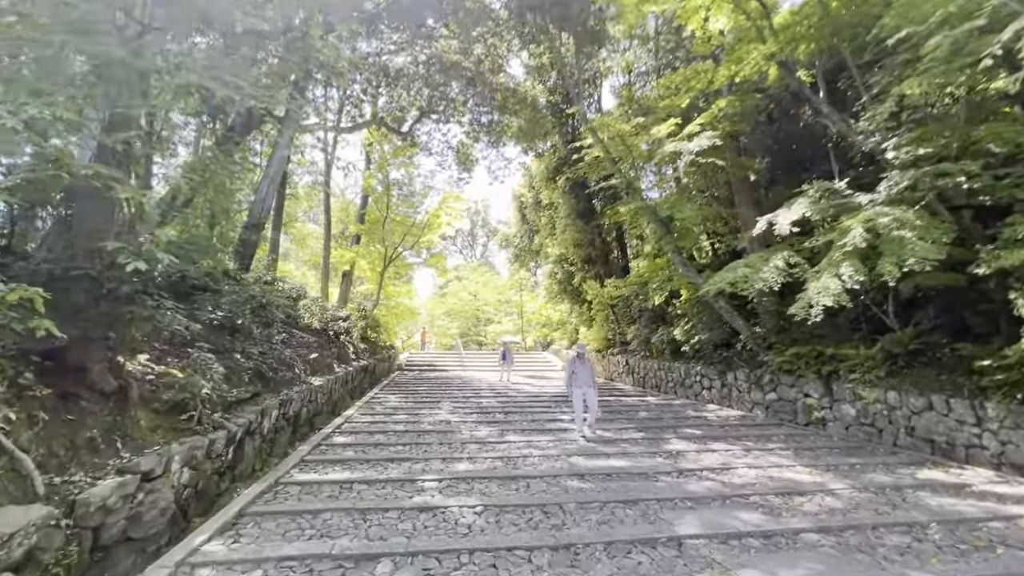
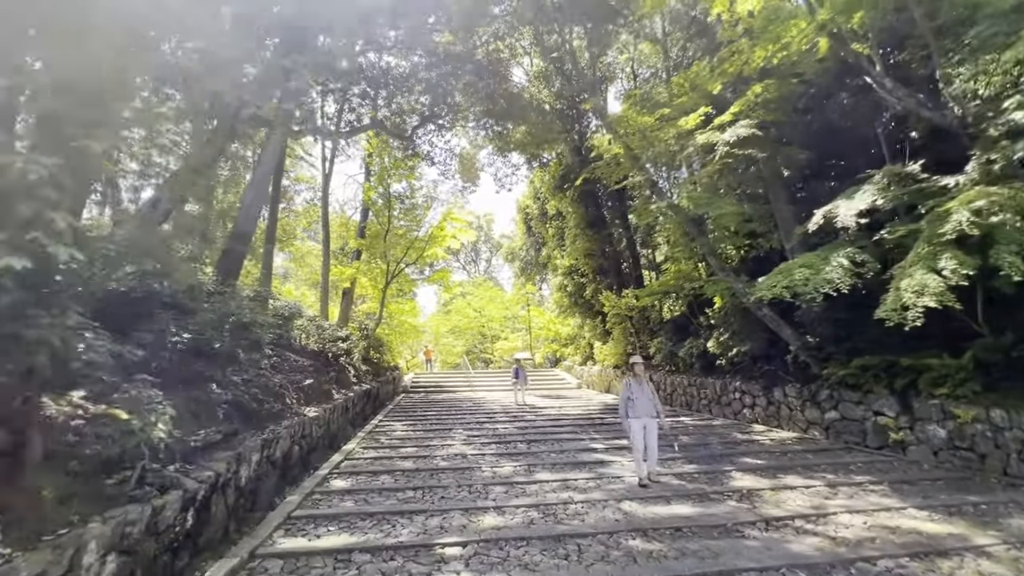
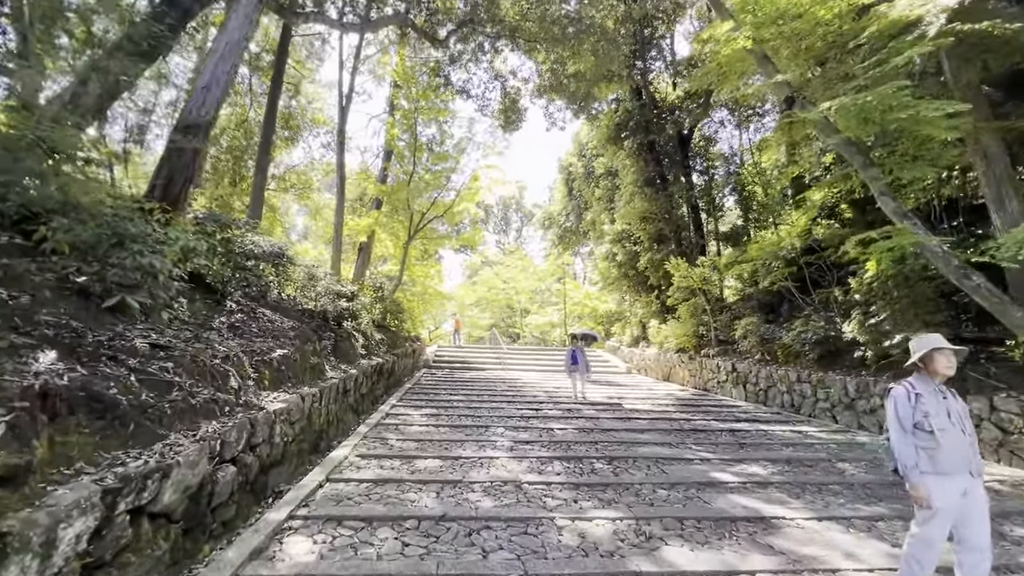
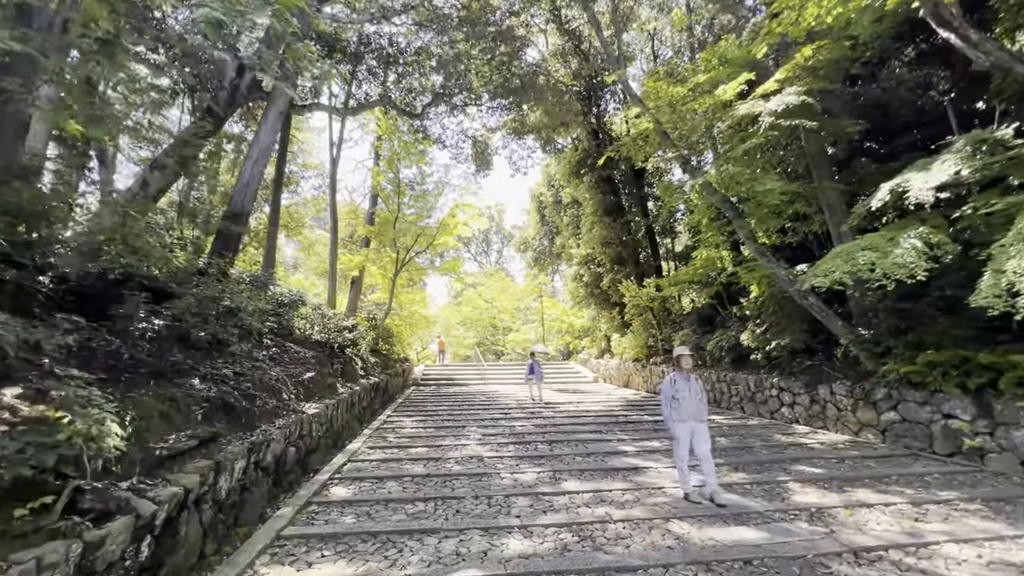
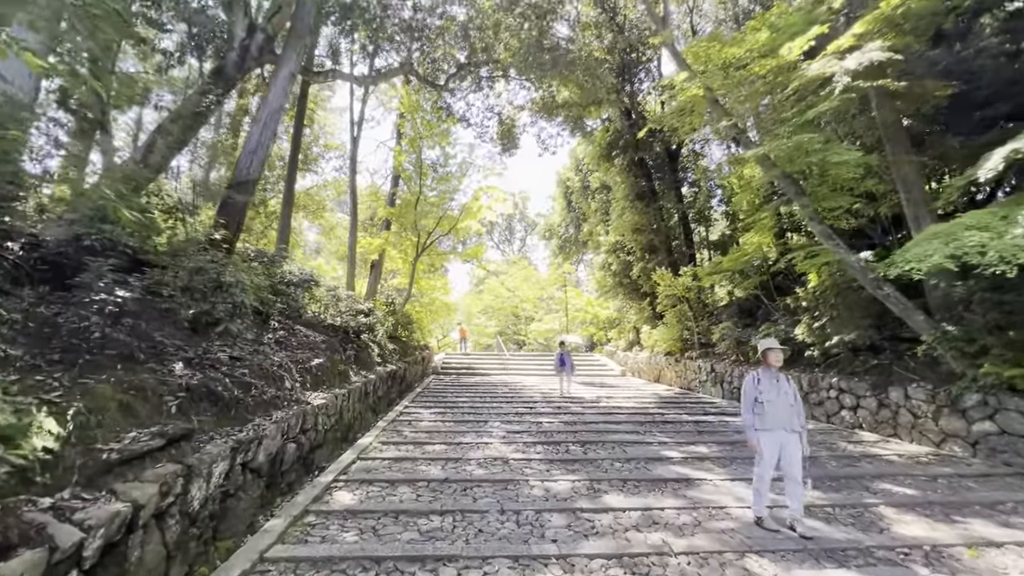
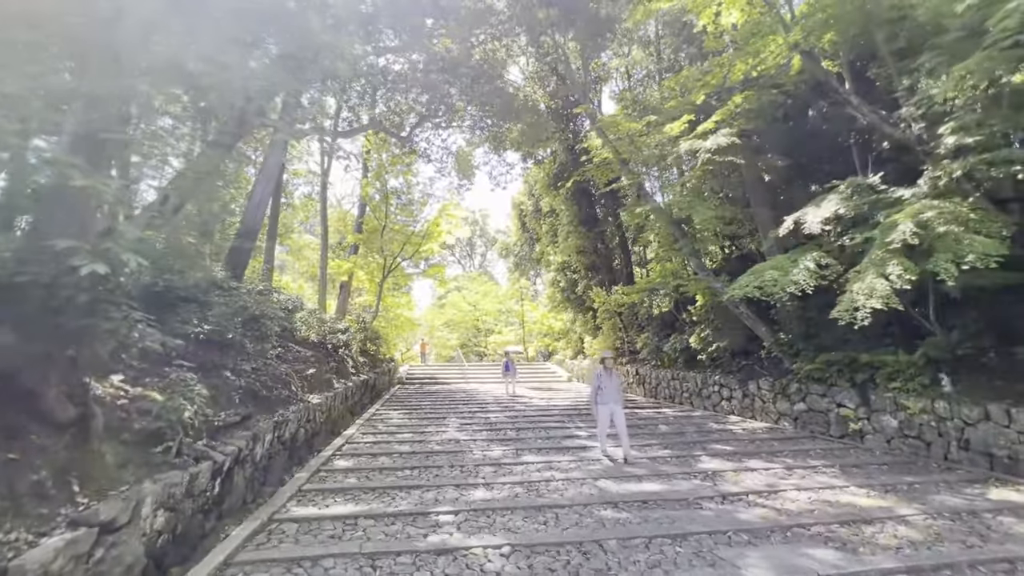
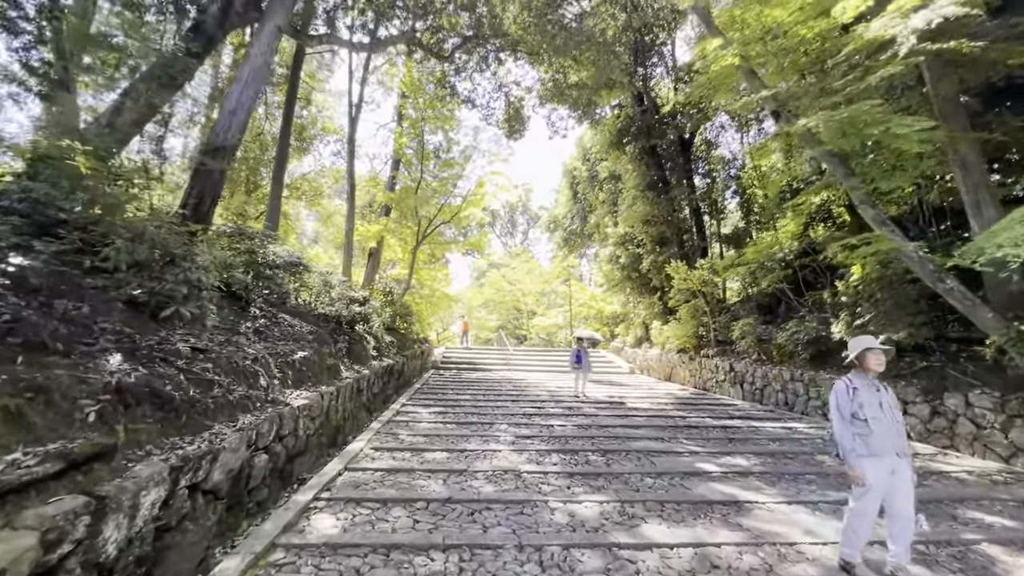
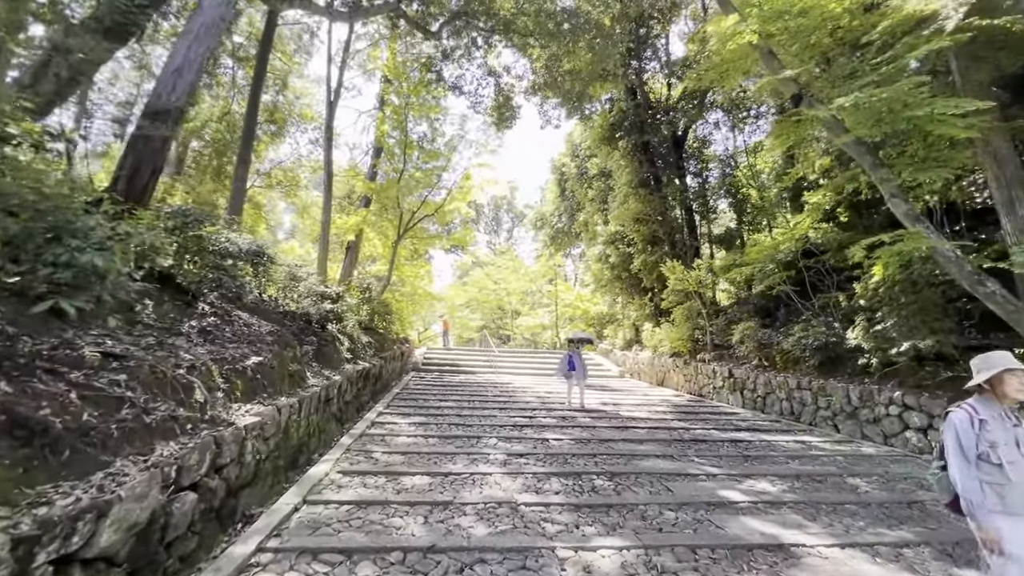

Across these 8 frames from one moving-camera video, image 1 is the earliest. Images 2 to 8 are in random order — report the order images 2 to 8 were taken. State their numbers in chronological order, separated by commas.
6, 2, 4, 5, 7, 3, 8
